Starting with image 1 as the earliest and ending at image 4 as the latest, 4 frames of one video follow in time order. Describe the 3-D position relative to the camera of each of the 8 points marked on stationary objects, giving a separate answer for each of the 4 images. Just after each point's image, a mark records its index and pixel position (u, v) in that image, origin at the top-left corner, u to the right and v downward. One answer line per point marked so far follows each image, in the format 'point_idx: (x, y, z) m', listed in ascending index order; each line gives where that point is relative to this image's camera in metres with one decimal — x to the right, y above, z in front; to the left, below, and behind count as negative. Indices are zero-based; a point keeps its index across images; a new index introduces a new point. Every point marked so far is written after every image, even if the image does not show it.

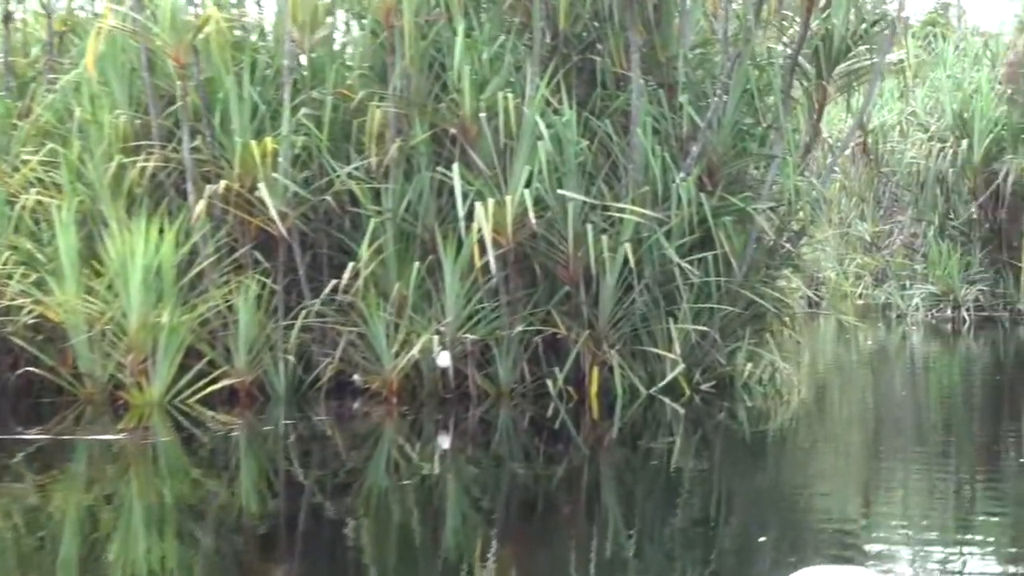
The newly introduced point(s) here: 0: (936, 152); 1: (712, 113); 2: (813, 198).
0: (+1.6, +0.5, +7.0) m
1: (+0.3, +0.3, +3.0) m
2: (+0.5, +0.2, +3.3) m
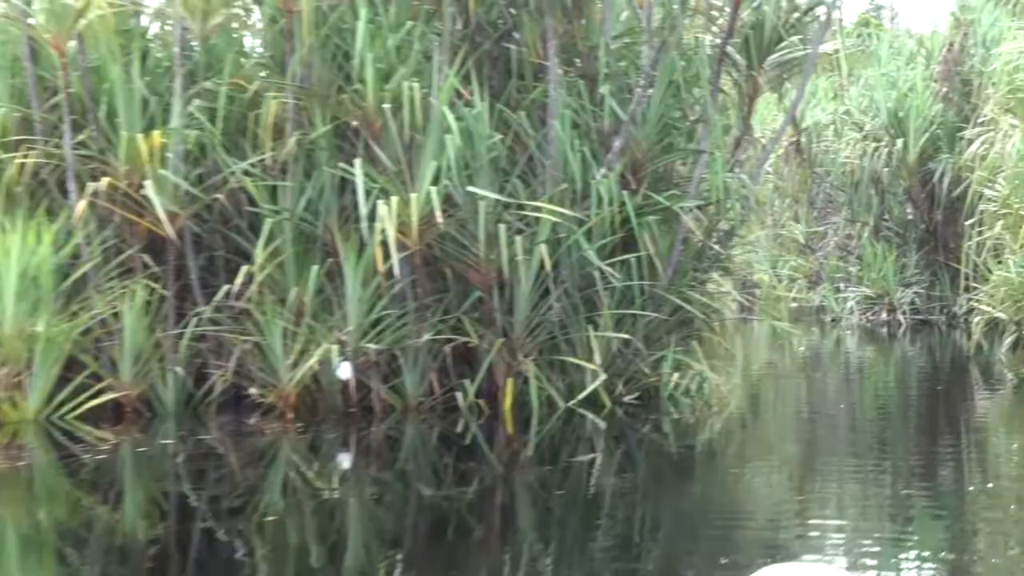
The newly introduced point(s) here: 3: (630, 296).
0: (+1.3, +0.5, +6.8) m
1: (+0.2, +0.3, +2.8) m
2: (+0.4, +0.2, +3.1) m
3: (+0.2, 0.0, +2.8) m
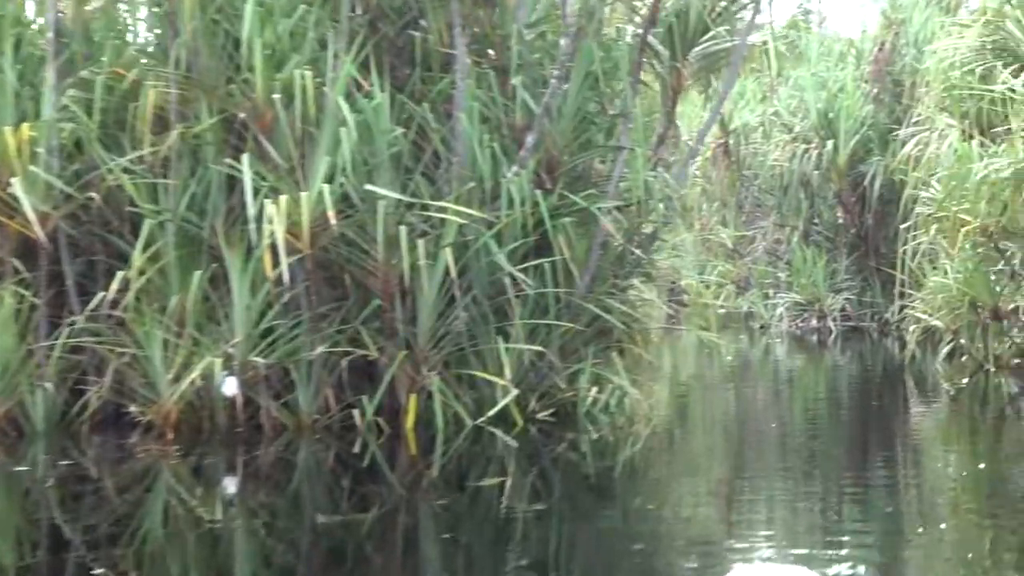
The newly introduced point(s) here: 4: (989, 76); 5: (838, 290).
0: (+1.0, +0.5, +6.7) m
1: (+0.1, +0.3, +2.6) m
2: (+0.2, +0.1, +2.9) m
3: (0.0, 0.0, +2.6) m
4: (+1.0, +0.4, +3.9) m
5: (+1.2, 0.0, +6.7) m
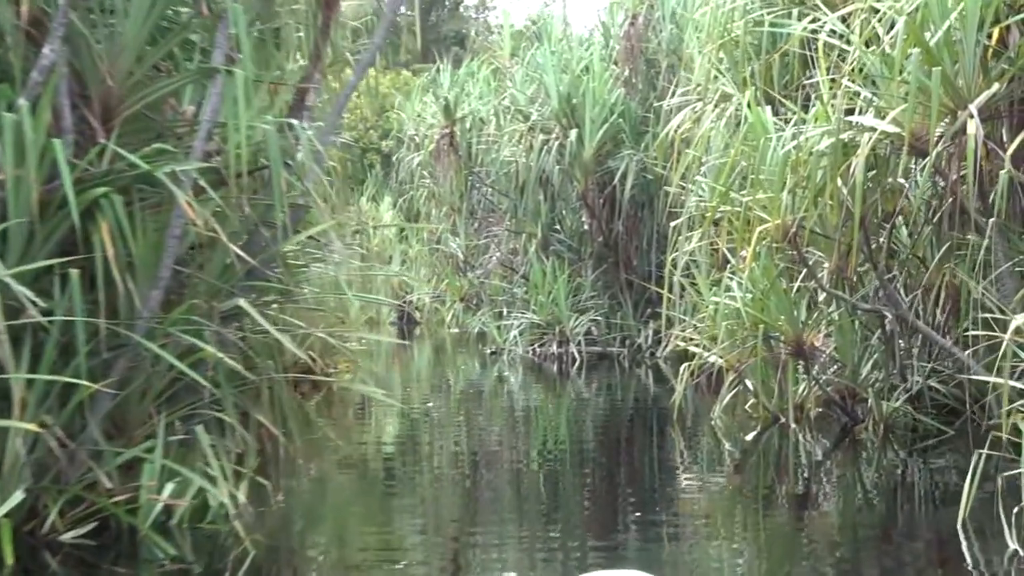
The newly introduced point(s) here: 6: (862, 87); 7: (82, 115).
0: (+0.1, +0.4, +5.6) m
1: (-0.3, +0.2, +1.5) m
2: (-0.2, +0.1, +1.8) m
3: (-0.3, 0.0, +1.5) m
4: (+0.4, +0.4, +2.9) m
5: (+0.2, -0.1, +5.7) m
6: (+0.4, +0.3, +2.4) m
7: (-0.4, +0.1, +1.5) m
